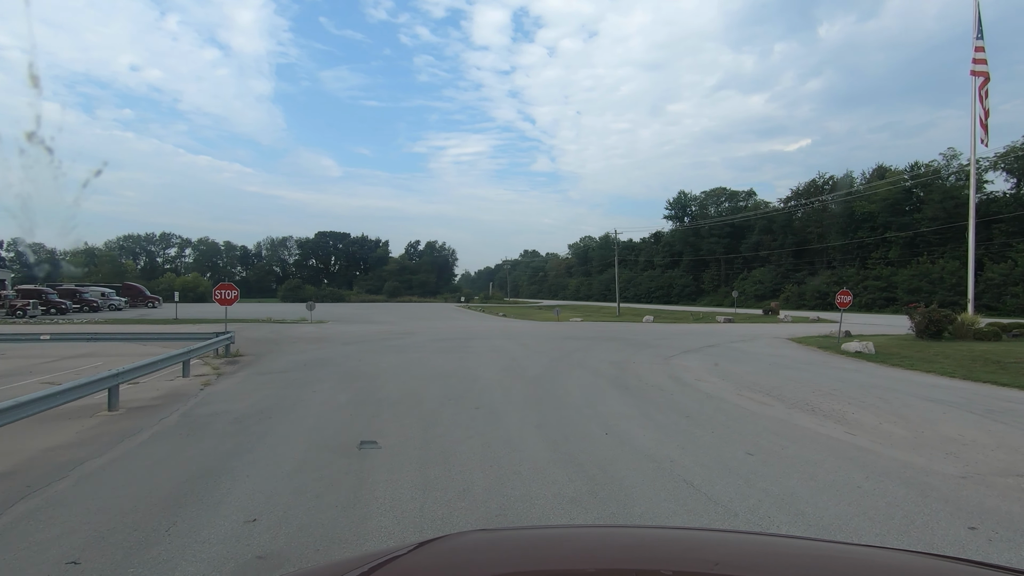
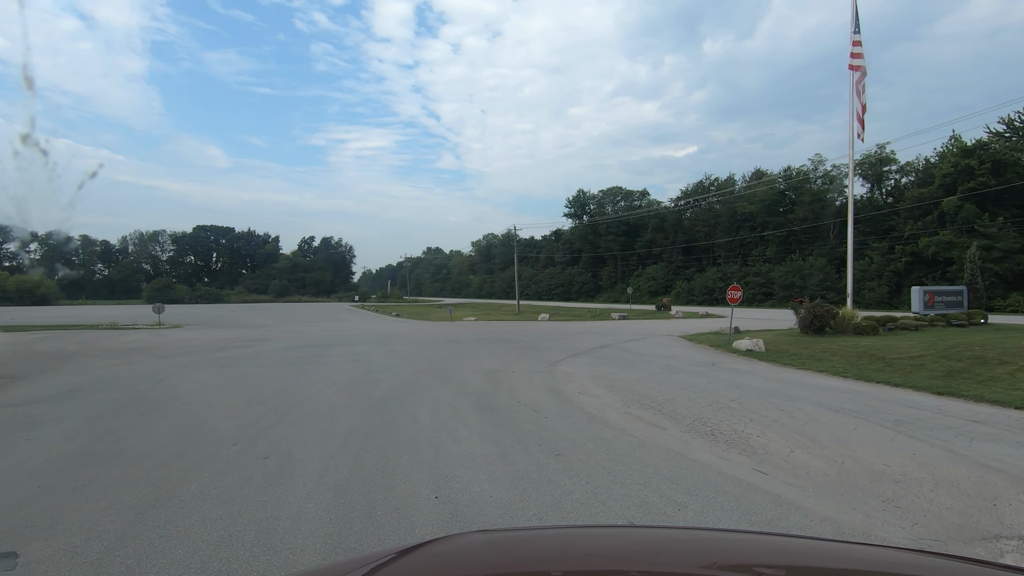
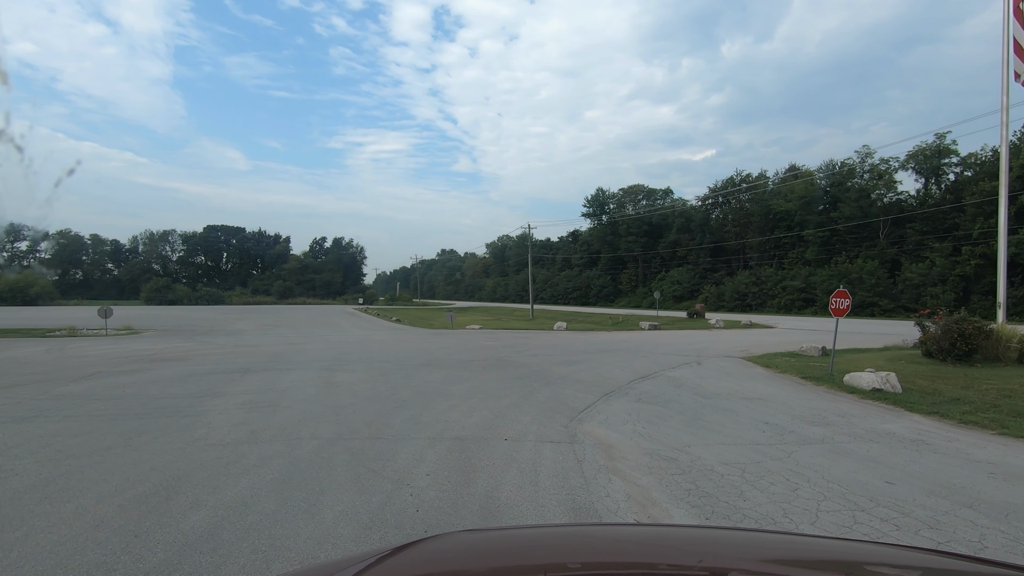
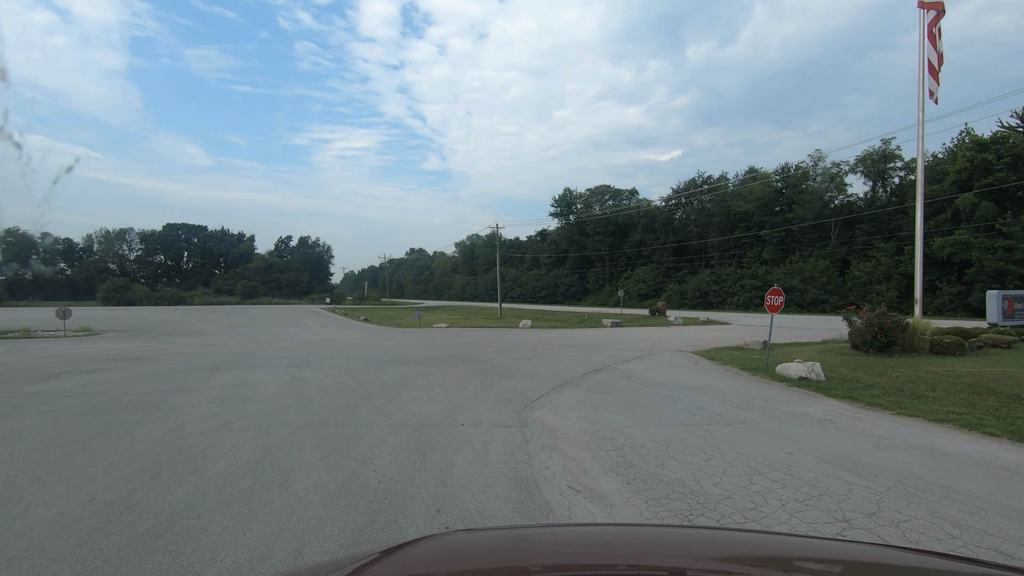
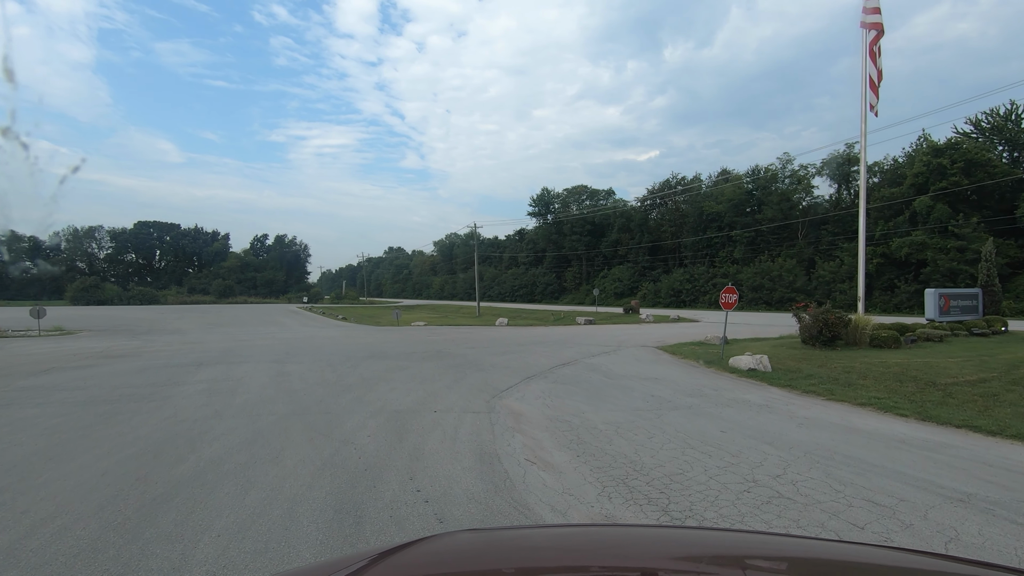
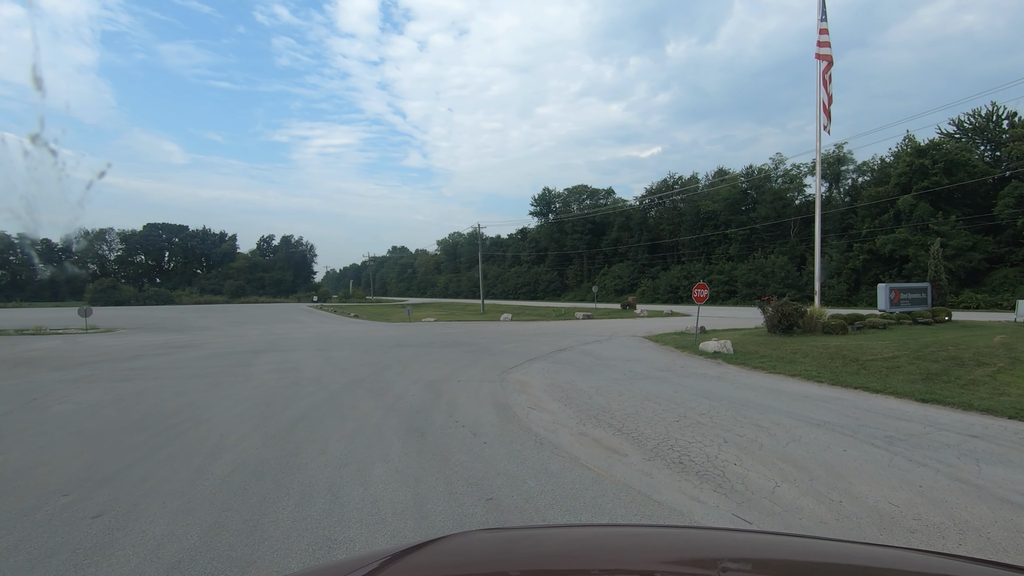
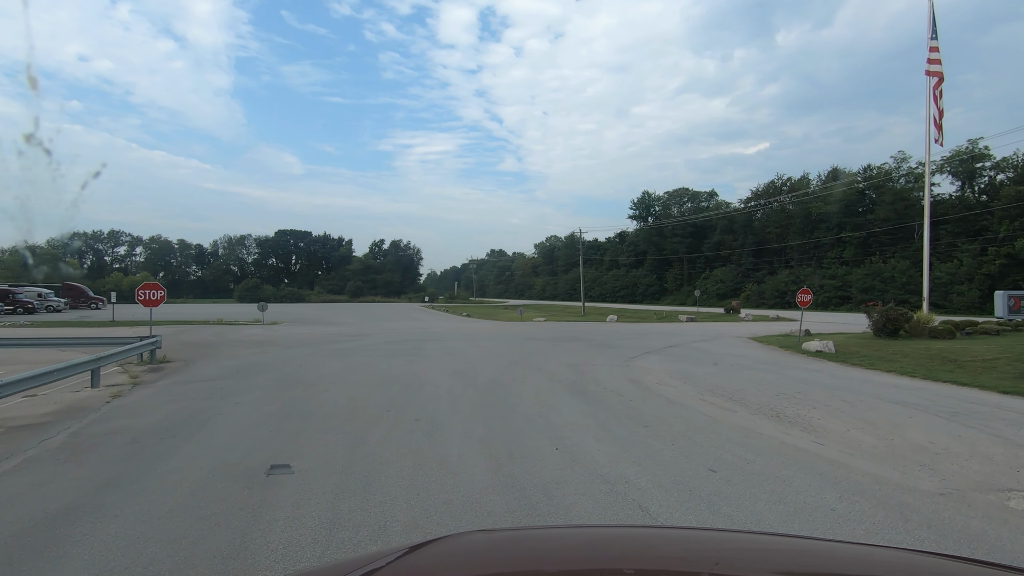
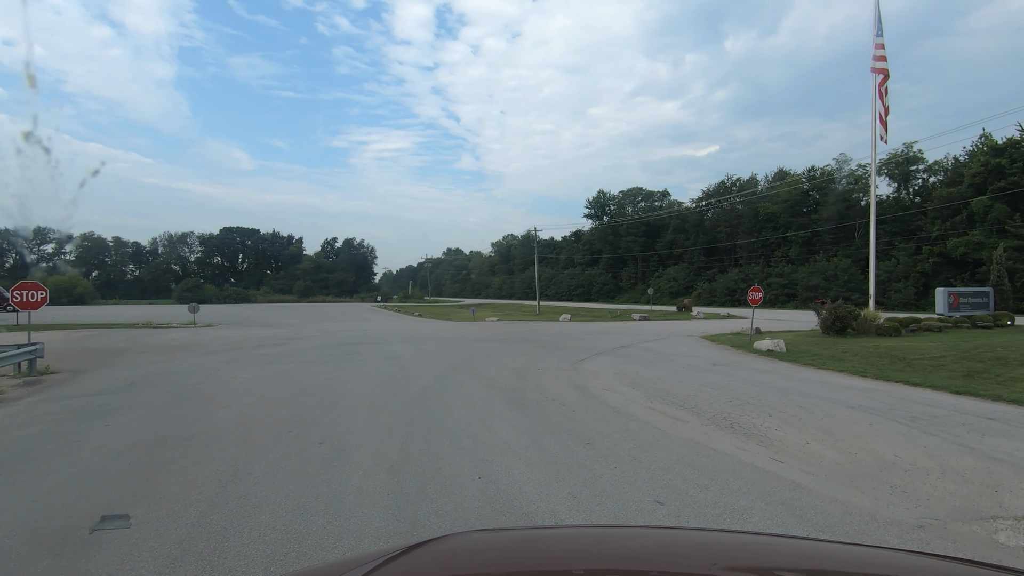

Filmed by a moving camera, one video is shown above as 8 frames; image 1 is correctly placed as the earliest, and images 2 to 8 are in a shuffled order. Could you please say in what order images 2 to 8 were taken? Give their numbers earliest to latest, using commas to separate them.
7, 8, 2, 6, 5, 4, 3
